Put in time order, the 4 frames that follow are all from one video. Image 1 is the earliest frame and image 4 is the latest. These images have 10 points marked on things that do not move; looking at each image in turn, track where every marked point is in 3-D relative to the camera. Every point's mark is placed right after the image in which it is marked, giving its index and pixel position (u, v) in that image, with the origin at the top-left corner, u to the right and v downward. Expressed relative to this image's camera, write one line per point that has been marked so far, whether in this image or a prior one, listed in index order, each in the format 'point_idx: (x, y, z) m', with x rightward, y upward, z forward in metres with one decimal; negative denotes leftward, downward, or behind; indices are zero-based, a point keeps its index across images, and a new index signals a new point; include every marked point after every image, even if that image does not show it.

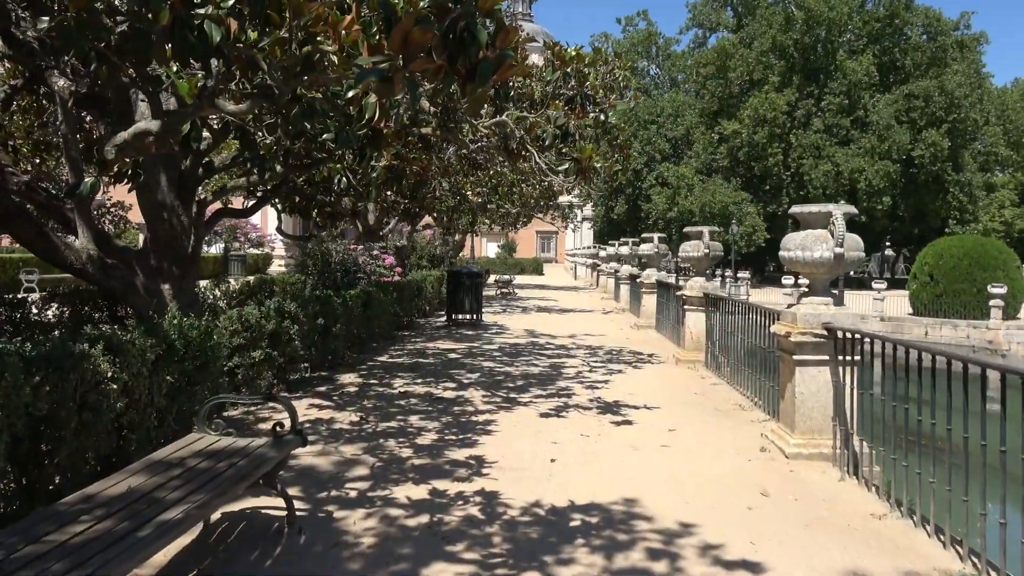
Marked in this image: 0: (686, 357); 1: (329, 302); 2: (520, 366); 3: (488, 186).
0: (+2.7, -1.1, +11.3) m
1: (-2.4, -0.2, +9.6) m
2: (+0.1, -1.2, +10.7) m
3: (-0.6, +2.7, +18.5) m
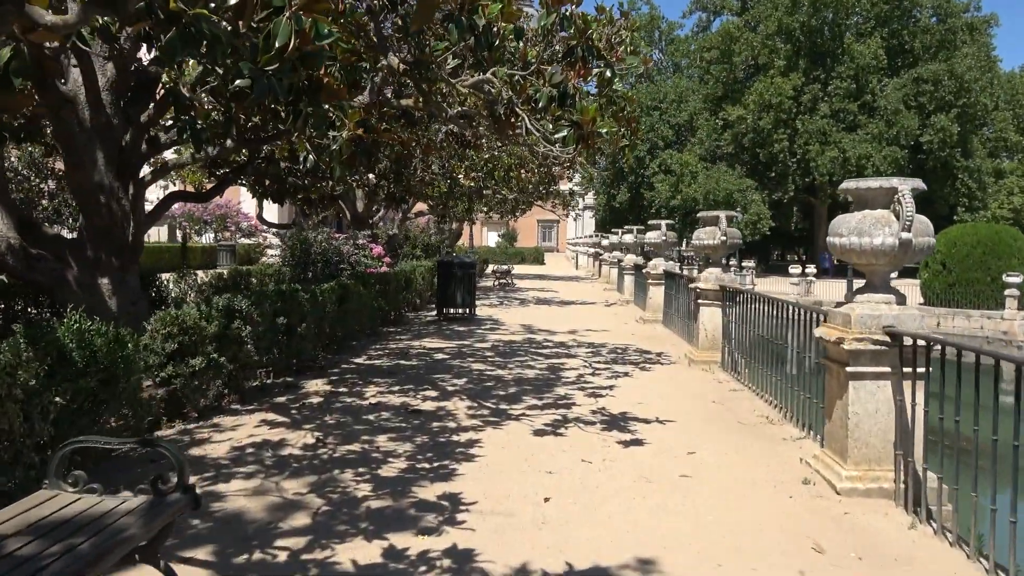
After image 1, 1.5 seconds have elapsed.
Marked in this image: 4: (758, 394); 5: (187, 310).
0: (+2.6, -1.0, +10.1) m
1: (-2.5, -0.1, +8.4) m
2: (0.0, -1.1, +9.5) m
3: (-0.7, +2.9, +17.2) m
4: (+2.8, -1.2, +8.2) m
5: (-2.9, -0.2, +6.5) m
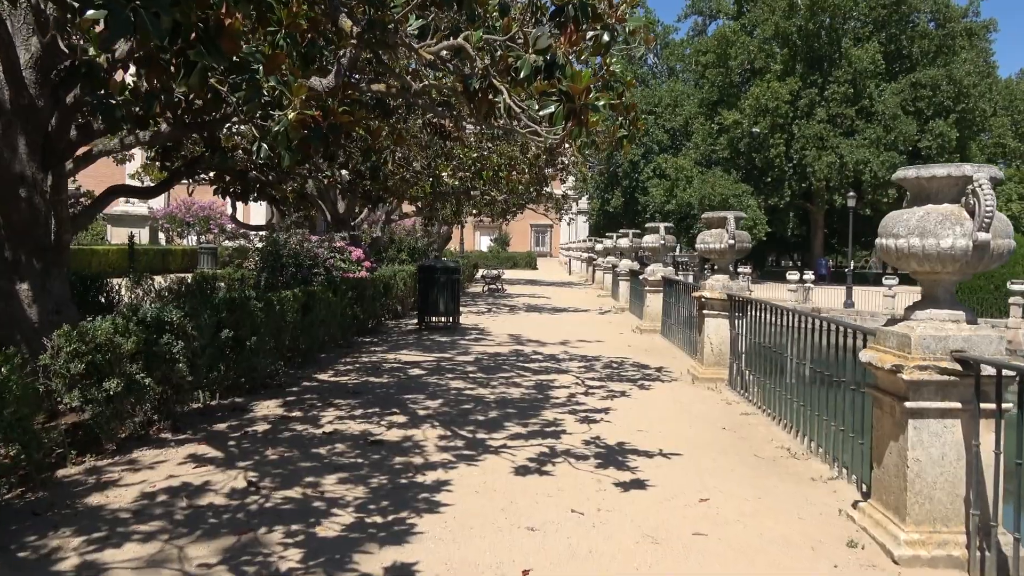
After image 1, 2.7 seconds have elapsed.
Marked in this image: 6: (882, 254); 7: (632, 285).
0: (+2.4, -1.1, +9.1) m
1: (-2.7, -0.2, +7.4) m
2: (-0.2, -1.2, +8.4) m
3: (-0.9, +2.7, +16.2) m
4: (+2.6, -1.3, +7.2) m
5: (-3.1, -0.3, +5.4) m
6: (+2.1, +0.2, +4.1) m
7: (+3.0, +0.1, +18.0) m
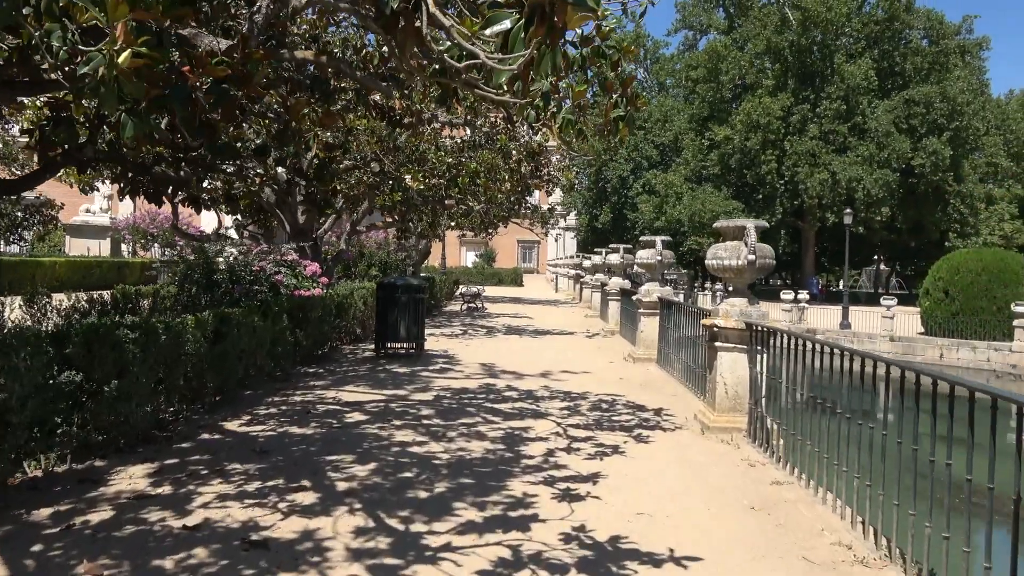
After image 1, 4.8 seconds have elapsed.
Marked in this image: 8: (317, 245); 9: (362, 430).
0: (+2.1, -1.4, +7.2) m
1: (-3.0, -0.4, +5.5) m
2: (-0.5, -1.4, +6.6) m
3: (-1.3, +2.3, +14.4) m
4: (+2.3, -1.5, +5.4) m
5: (-3.4, -0.4, +3.5) m
6: (+1.8, 0.0, +2.3) m
7: (+2.5, -0.4, +16.2) m
8: (-4.1, +0.9, +14.7) m
9: (-1.4, -1.3, +6.8) m
